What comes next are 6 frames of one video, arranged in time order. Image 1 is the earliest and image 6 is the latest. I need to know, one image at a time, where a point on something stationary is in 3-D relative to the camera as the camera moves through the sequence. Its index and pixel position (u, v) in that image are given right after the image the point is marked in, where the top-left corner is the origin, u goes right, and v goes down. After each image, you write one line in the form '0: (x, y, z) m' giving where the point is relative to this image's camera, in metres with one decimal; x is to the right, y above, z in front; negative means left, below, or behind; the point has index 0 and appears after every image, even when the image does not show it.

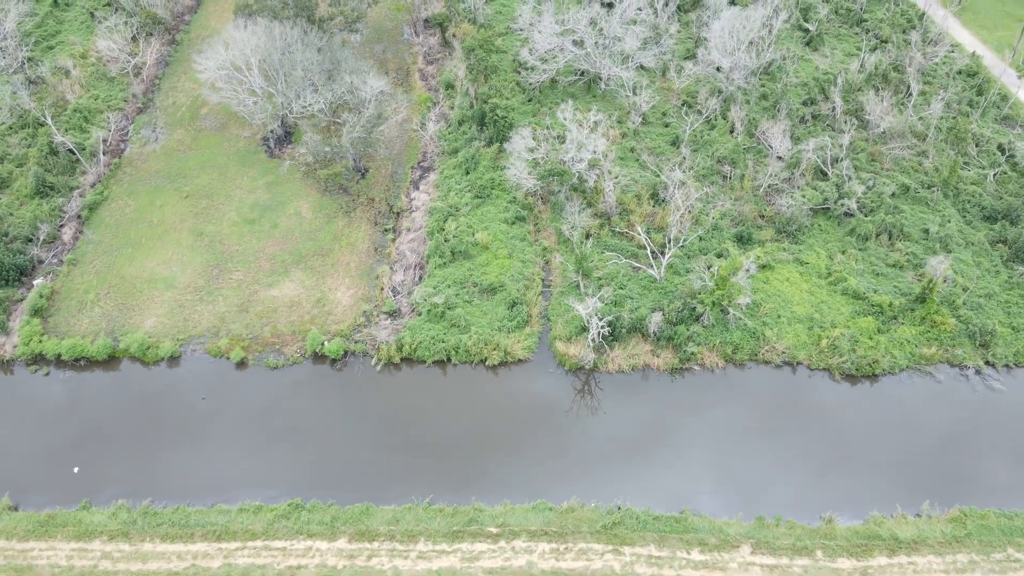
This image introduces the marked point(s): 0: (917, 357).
0: (+10.6, -1.8, +19.1) m
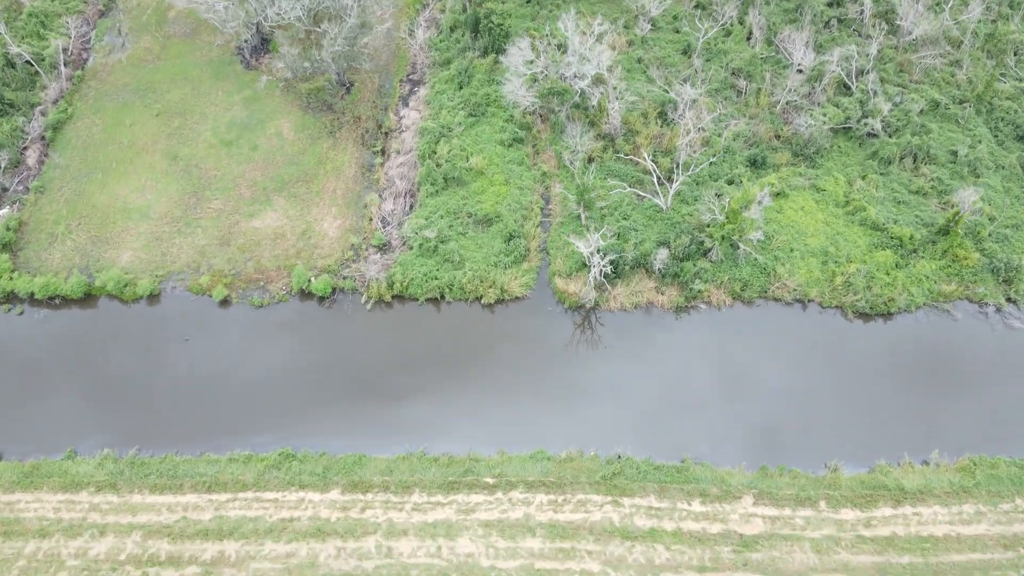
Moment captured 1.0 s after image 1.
0: (+10.5, -0.1, +18.1) m
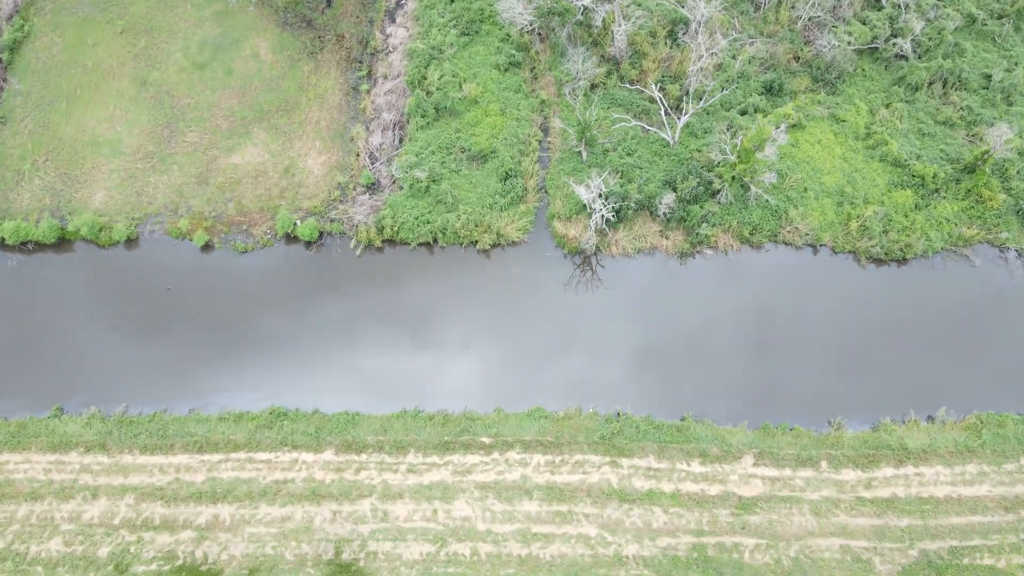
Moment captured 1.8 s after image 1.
0: (+10.5, +1.2, +17.2) m
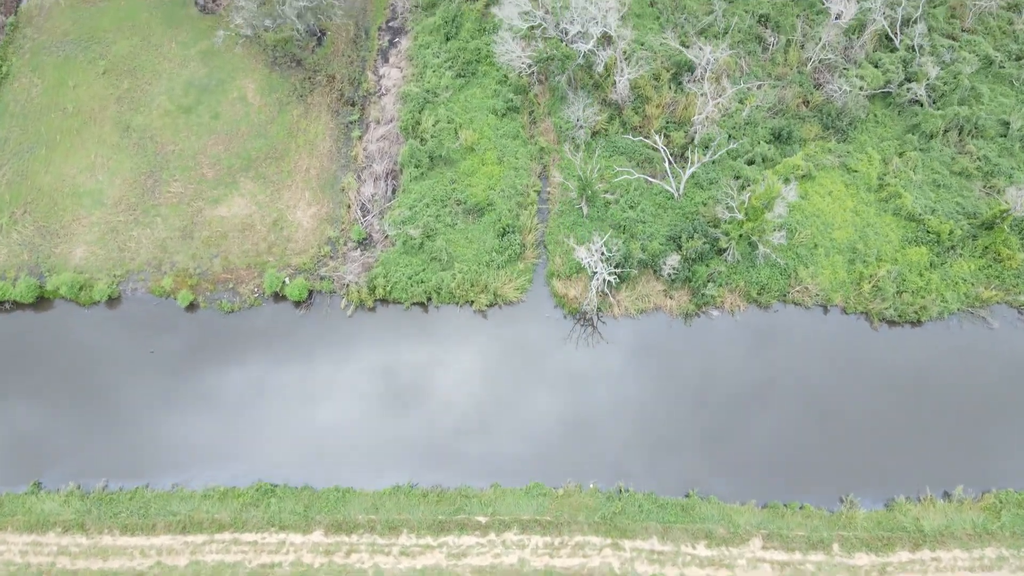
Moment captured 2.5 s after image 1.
0: (+10.4, -0.2, +16.5) m
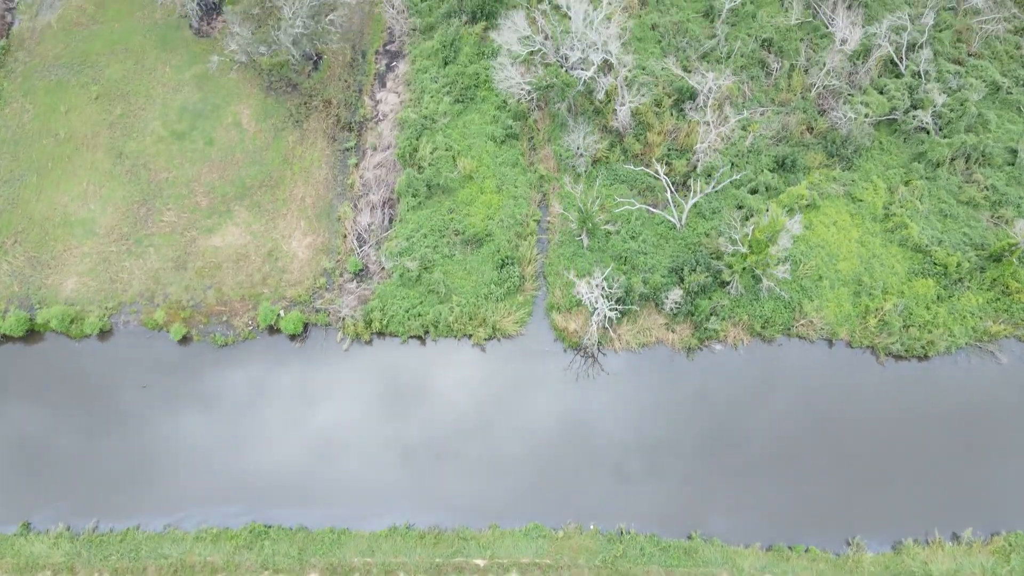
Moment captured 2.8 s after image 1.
0: (+10.4, -1.0, +16.2) m
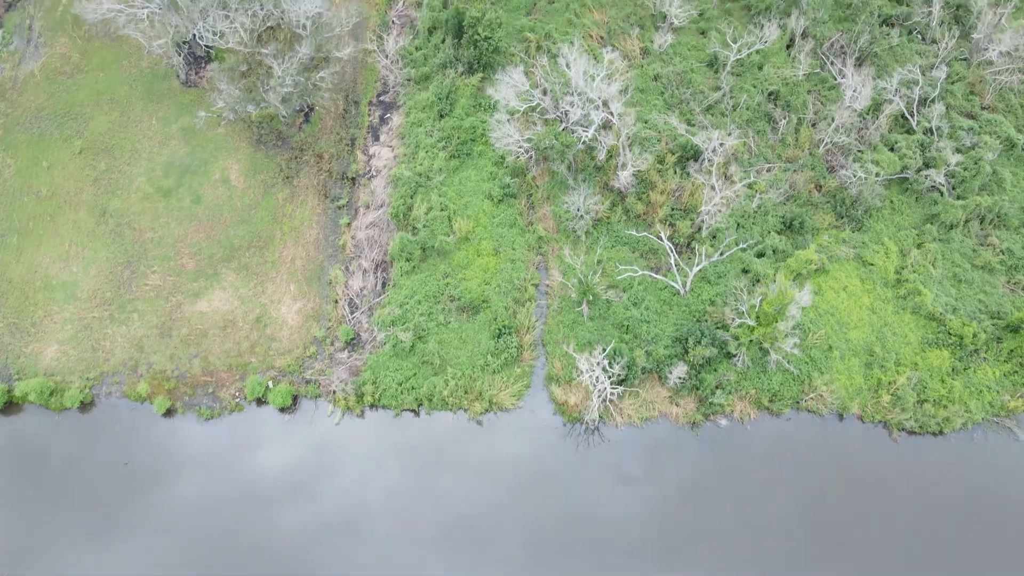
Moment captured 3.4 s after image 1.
0: (+10.3, -2.5, +15.5) m
